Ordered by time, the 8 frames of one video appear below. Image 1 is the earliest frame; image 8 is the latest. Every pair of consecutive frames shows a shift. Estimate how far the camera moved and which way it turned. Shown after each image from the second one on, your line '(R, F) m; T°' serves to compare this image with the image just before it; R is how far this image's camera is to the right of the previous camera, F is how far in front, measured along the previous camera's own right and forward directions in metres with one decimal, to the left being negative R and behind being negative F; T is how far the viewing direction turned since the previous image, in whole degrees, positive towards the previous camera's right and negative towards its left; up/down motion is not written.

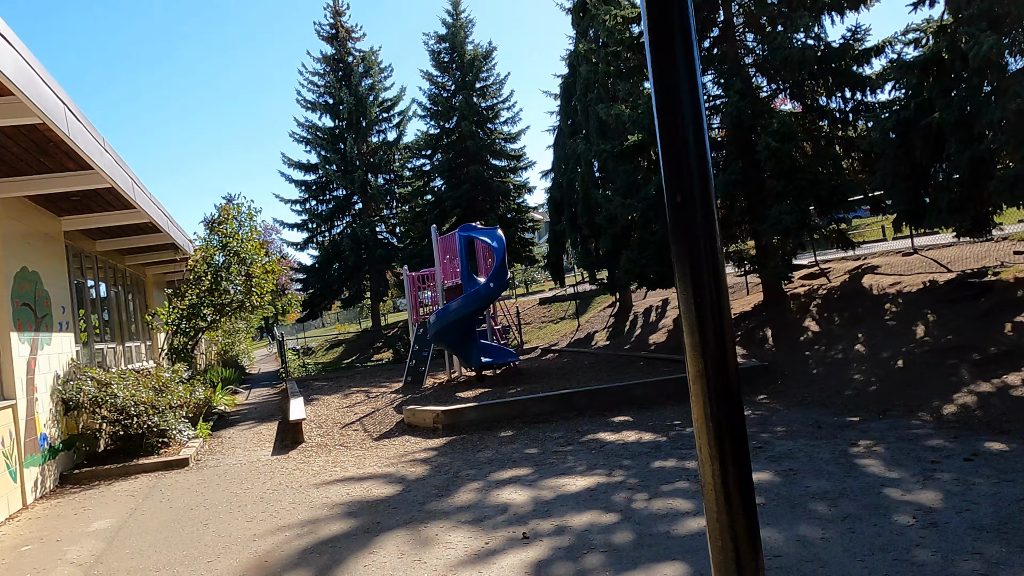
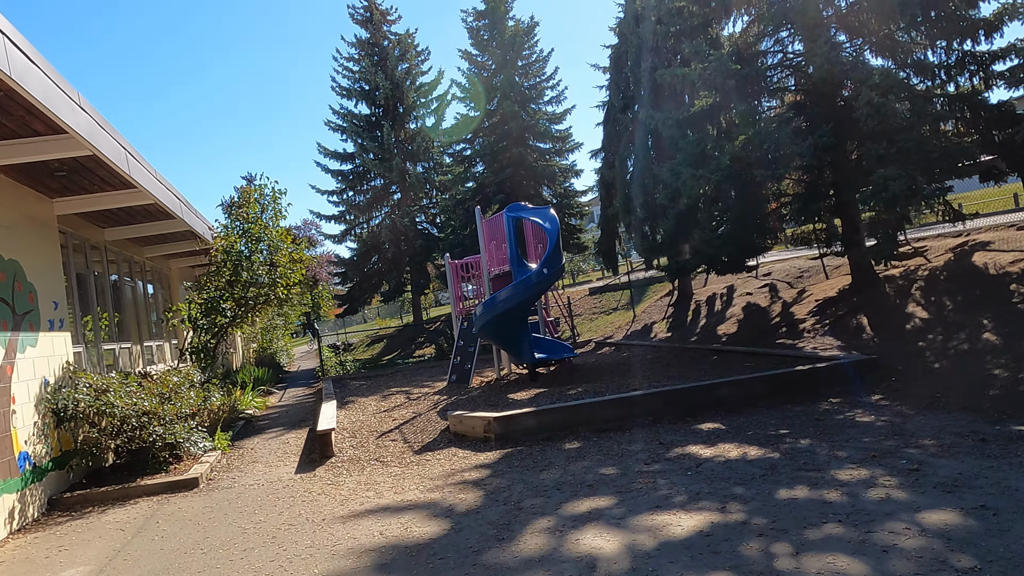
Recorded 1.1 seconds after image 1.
(-0.2, +1.3) m; -3°
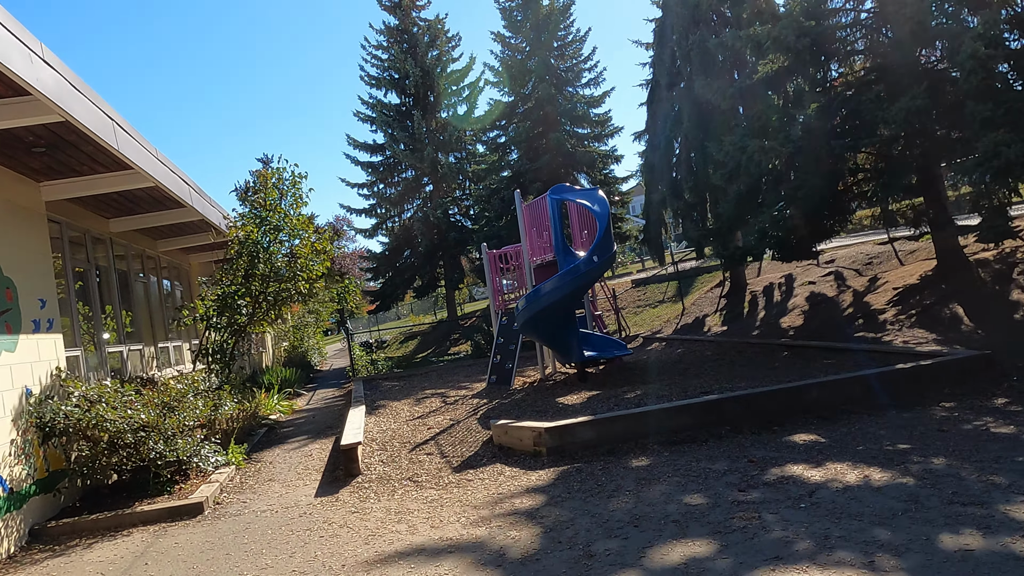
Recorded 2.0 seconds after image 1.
(-0.1, +1.0) m; -2°
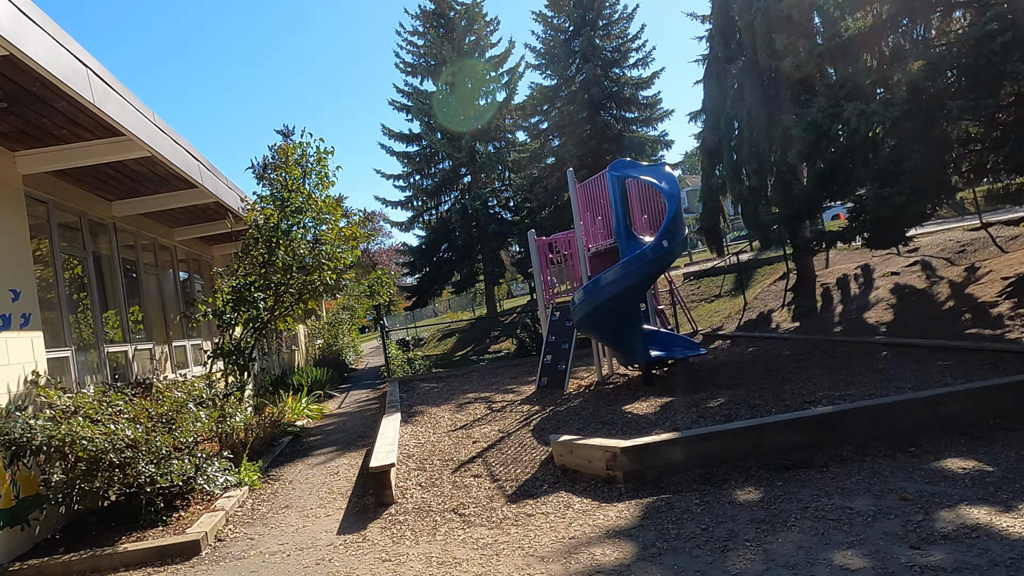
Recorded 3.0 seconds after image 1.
(-0.2, +1.1) m; -3°
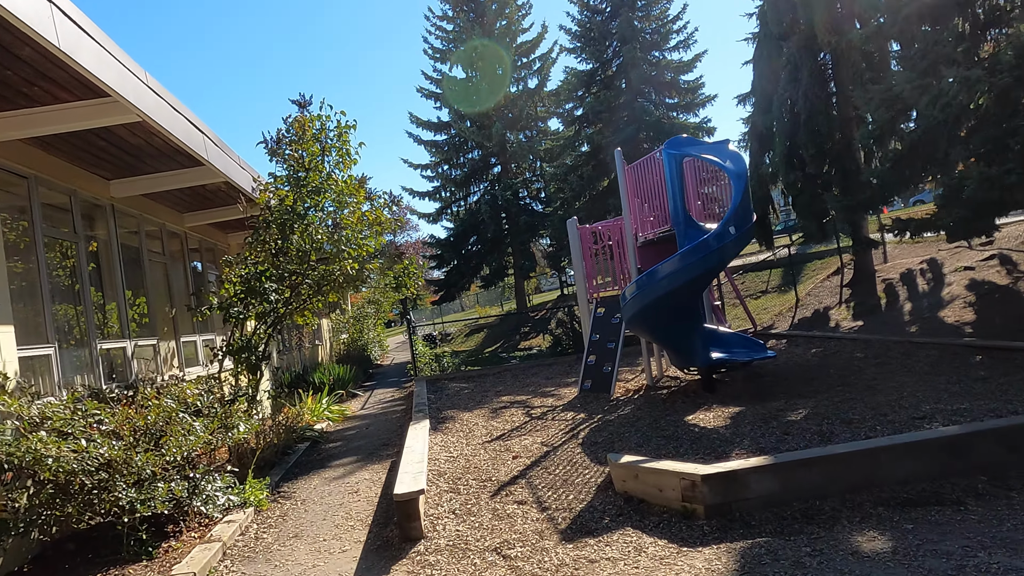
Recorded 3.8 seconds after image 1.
(-0.2, +0.9) m; -2°
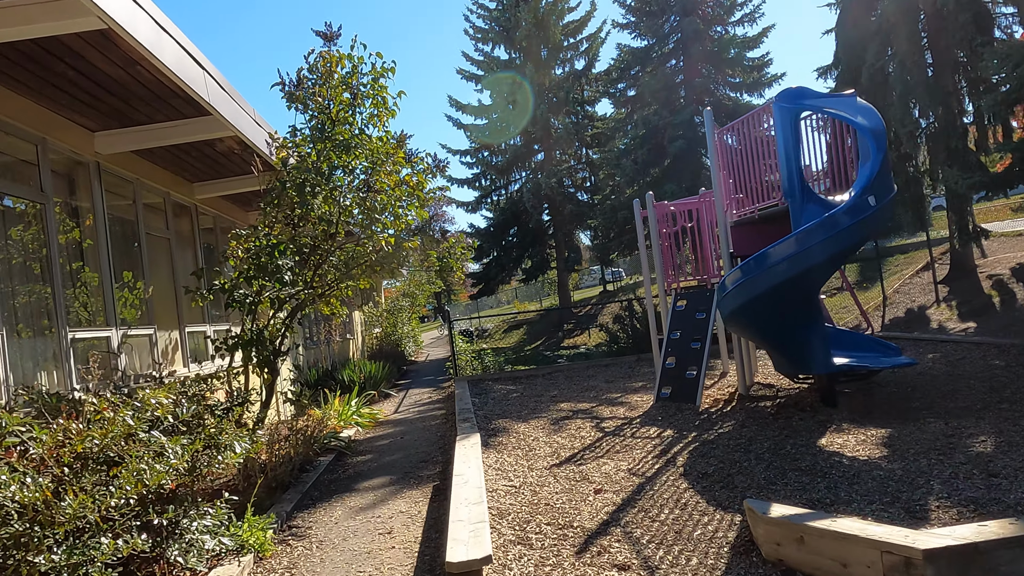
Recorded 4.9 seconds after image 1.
(-0.3, +1.3) m; -2°
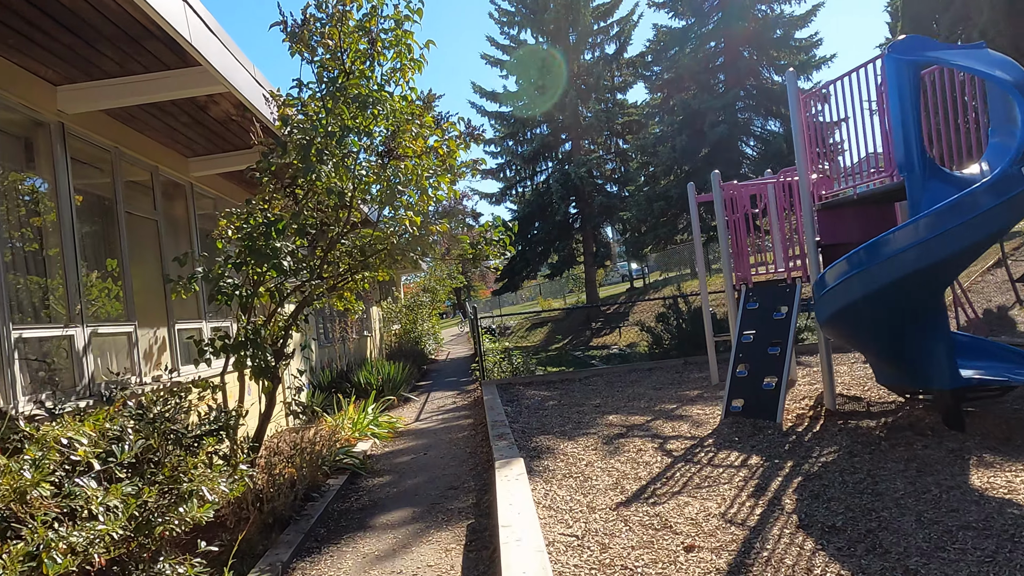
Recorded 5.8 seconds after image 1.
(-0.2, +1.0) m; -1°
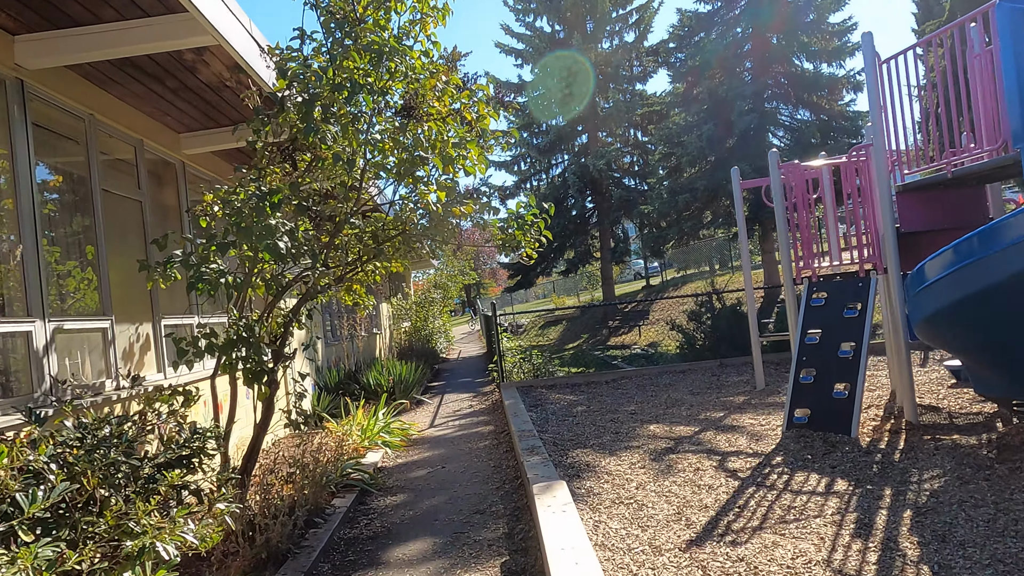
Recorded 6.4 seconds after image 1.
(-0.2, +0.7) m; -1°
